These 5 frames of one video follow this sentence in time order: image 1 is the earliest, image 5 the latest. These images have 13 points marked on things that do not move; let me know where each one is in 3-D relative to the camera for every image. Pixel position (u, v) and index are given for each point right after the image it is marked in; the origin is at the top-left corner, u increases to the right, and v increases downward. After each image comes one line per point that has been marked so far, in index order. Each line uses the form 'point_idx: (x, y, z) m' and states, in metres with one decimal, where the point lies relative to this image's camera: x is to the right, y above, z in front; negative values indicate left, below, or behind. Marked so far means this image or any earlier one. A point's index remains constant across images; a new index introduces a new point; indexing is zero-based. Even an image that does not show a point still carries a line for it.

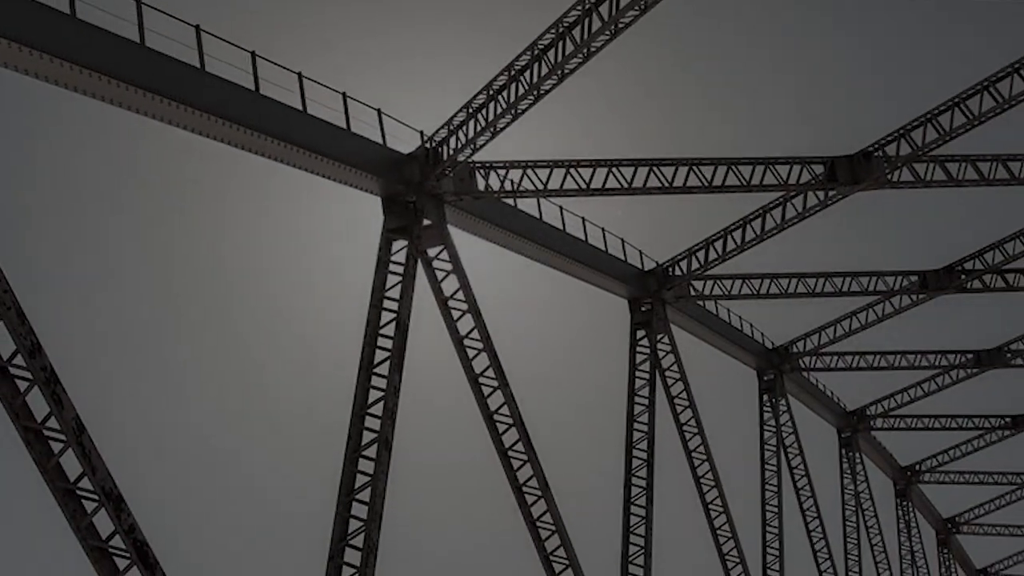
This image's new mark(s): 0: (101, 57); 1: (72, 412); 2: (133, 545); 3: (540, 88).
0: (-5.1, +2.9, +11.3) m
1: (-5.0, -1.4, +9.9) m
2: (-4.2, -2.8, +9.8) m
3: (+0.4, +2.8, +13.2) m
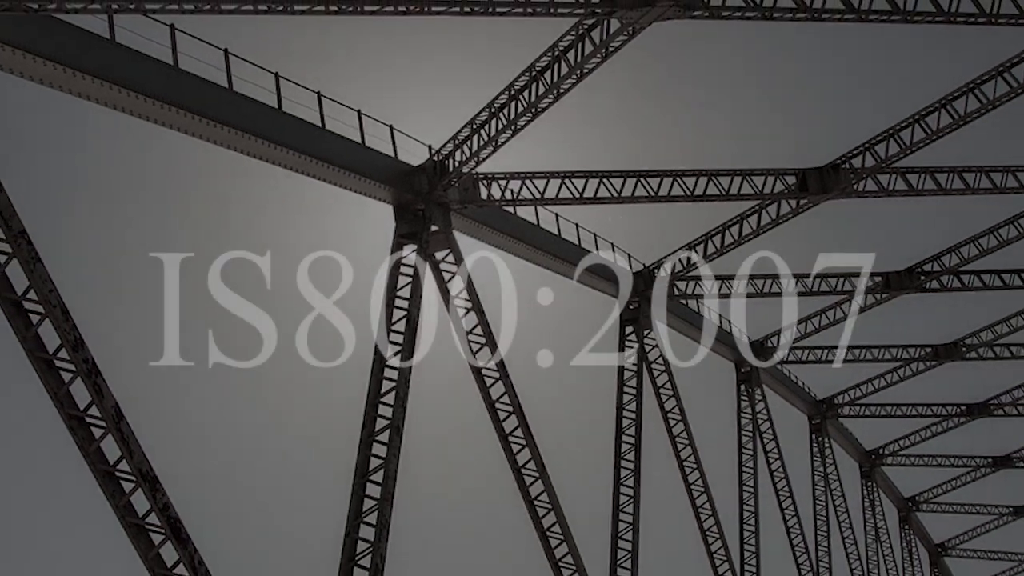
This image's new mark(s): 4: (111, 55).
0: (-5.1, +2.9, +12.3) m
1: (-5.0, -1.4, +10.9) m
2: (-4.2, -2.8, +10.8) m
3: (+0.4, +2.8, +14.2) m
4: (-5.4, +3.1, +12.0) m
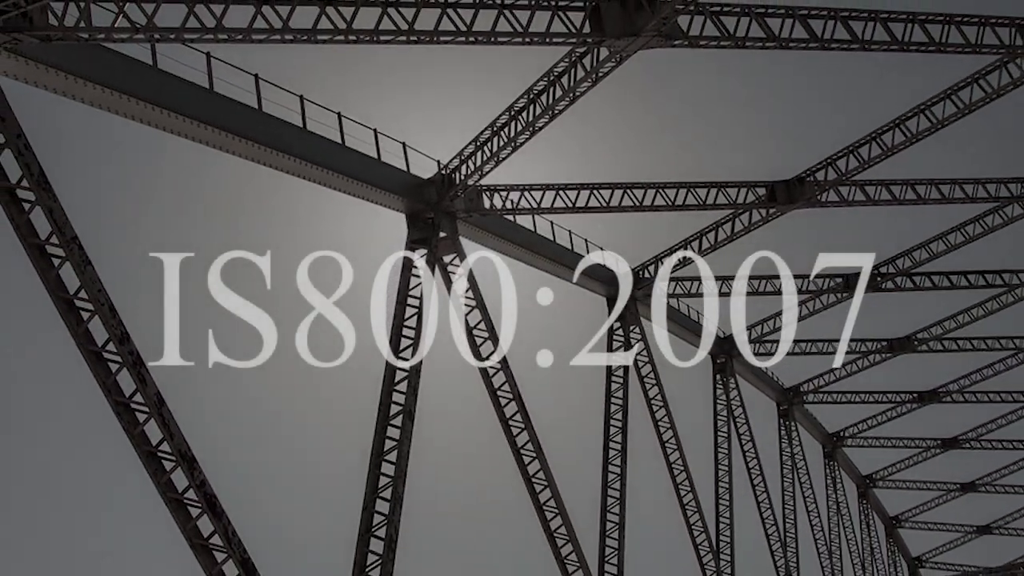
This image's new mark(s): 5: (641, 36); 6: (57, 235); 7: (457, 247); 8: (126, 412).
0: (-5.1, +2.9, +13.6) m
1: (-5.0, -1.4, +12.1) m
2: (-4.2, -2.8, +12.1) m
3: (+0.4, +2.8, +15.5) m
4: (-5.4, +3.1, +13.3) m
5: (+1.8, +3.5, +12.3) m
6: (-6.2, +0.7, +11.9) m
7: (-1.1, +0.8, +17.6) m
8: (-5.3, -1.7, +12.1) m
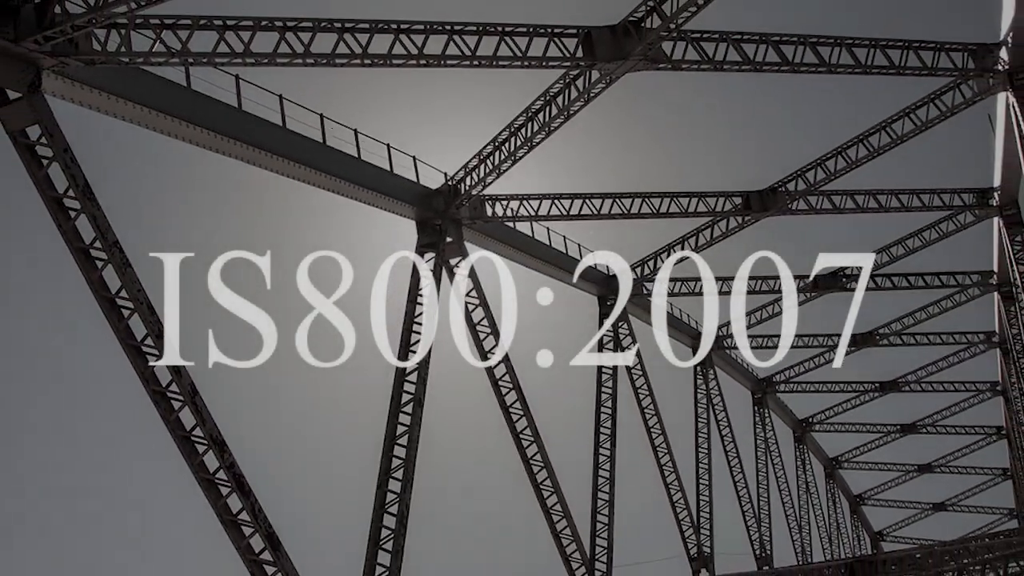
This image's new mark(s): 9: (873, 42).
0: (-5.1, +2.9, +14.8) m
1: (-5.0, -1.4, +13.4) m
2: (-4.2, -2.8, +13.3) m
3: (+0.4, +2.8, +16.7) m
4: (-5.4, +3.1, +14.5) m
5: (+1.8, +3.5, +13.5) m
6: (-6.2, +0.7, +13.2) m
7: (-1.1, +0.8, +18.9) m
8: (-5.3, -1.7, +13.3) m
9: (+6.0, +4.1, +14.7) m
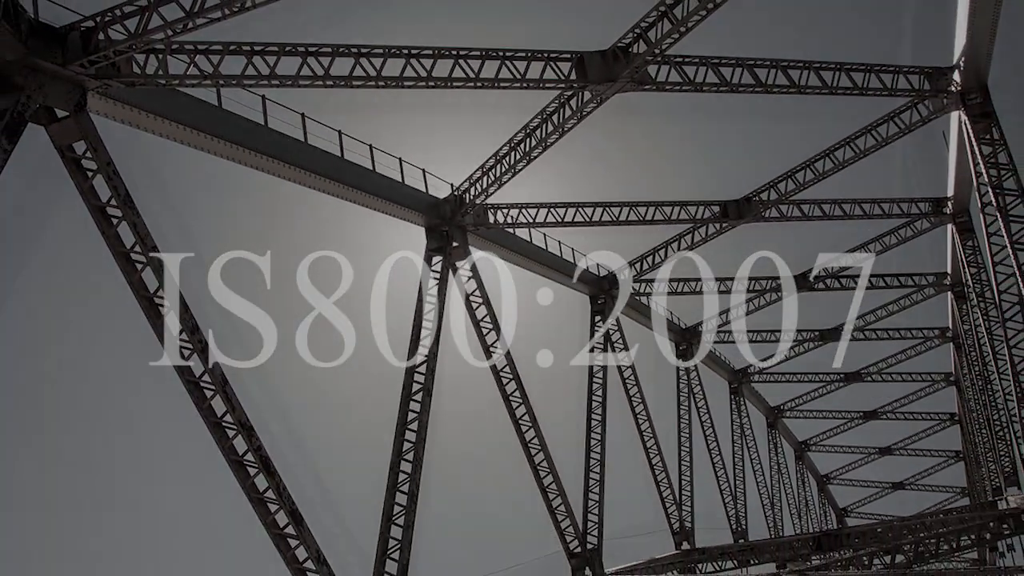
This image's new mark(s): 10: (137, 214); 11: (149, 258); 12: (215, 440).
0: (-5.1, +2.9, +16.2) m
1: (-5.0, -1.4, +14.8) m
2: (-4.2, -2.8, +14.7) m
3: (+0.4, +2.8, +18.1) m
4: (-5.4, +3.1, +15.9) m
5: (+1.8, +3.5, +14.9) m
6: (-6.2, +0.7, +14.6) m
7: (-1.1, +0.8, +20.3) m
8: (-5.3, -1.7, +14.7) m
9: (+6.0, +4.1, +16.1) m
10: (-6.3, +1.2, +14.8) m
11: (-6.0, +0.5, +14.6) m
12: (-5.0, -2.6, +14.7) m
